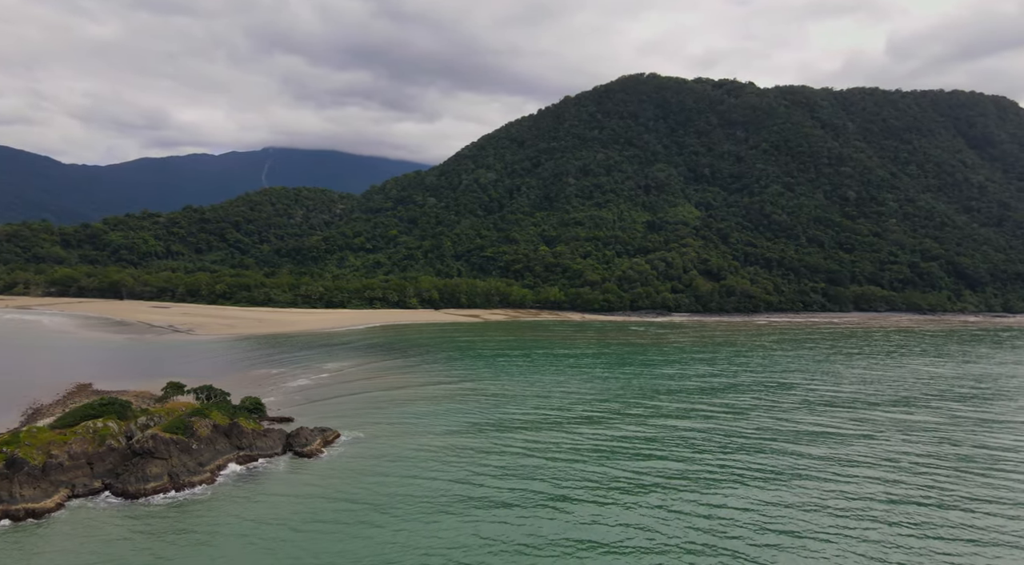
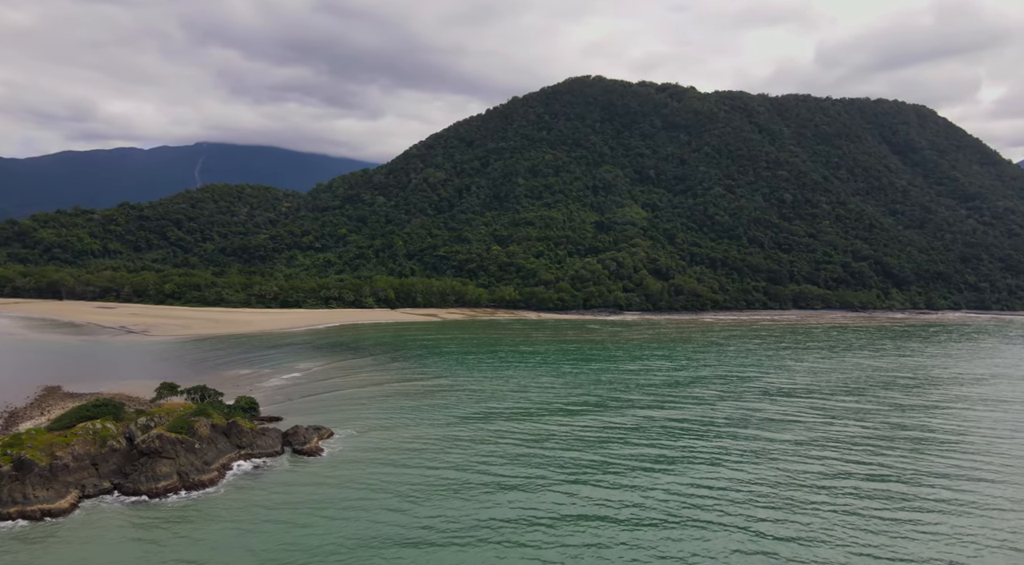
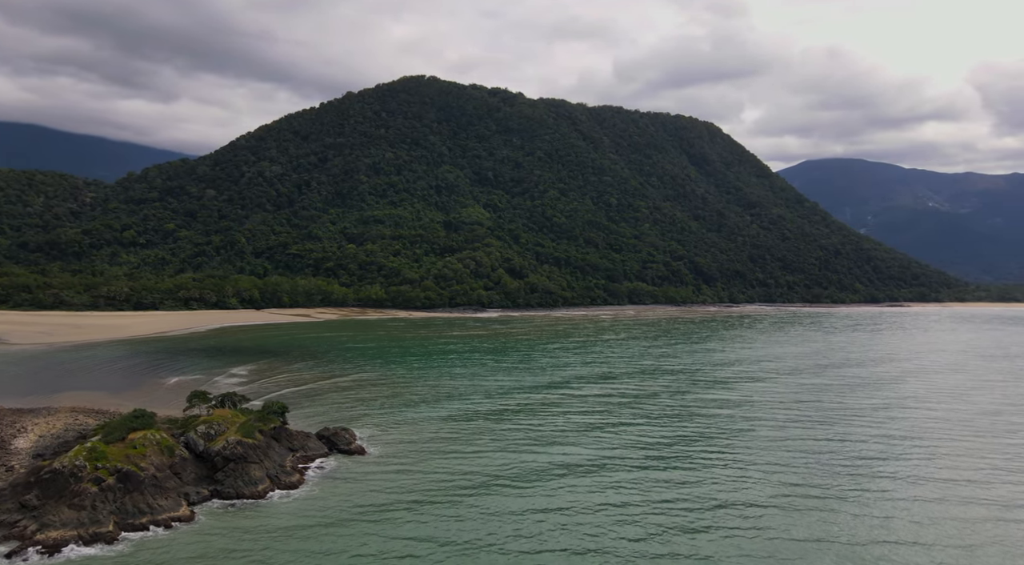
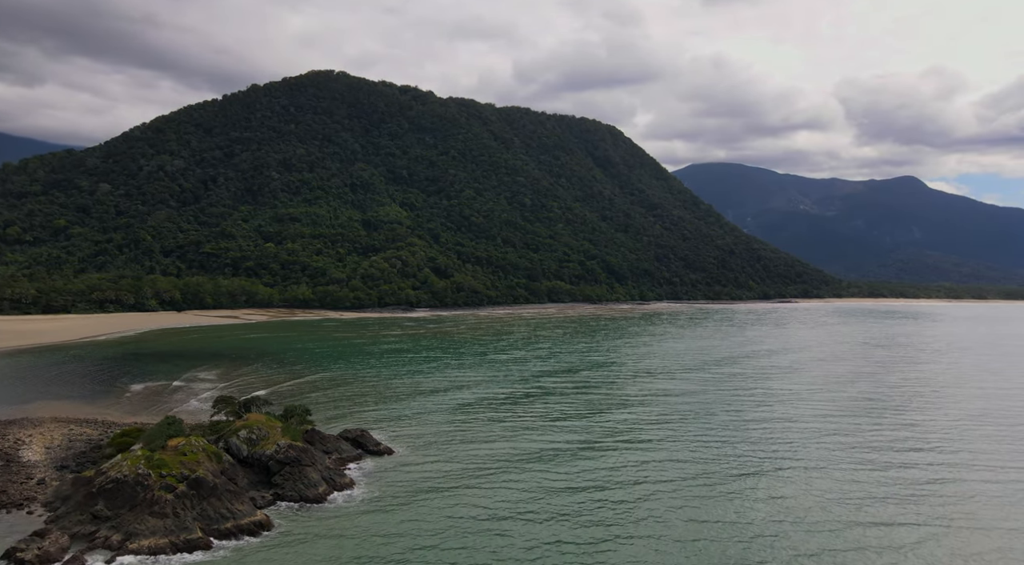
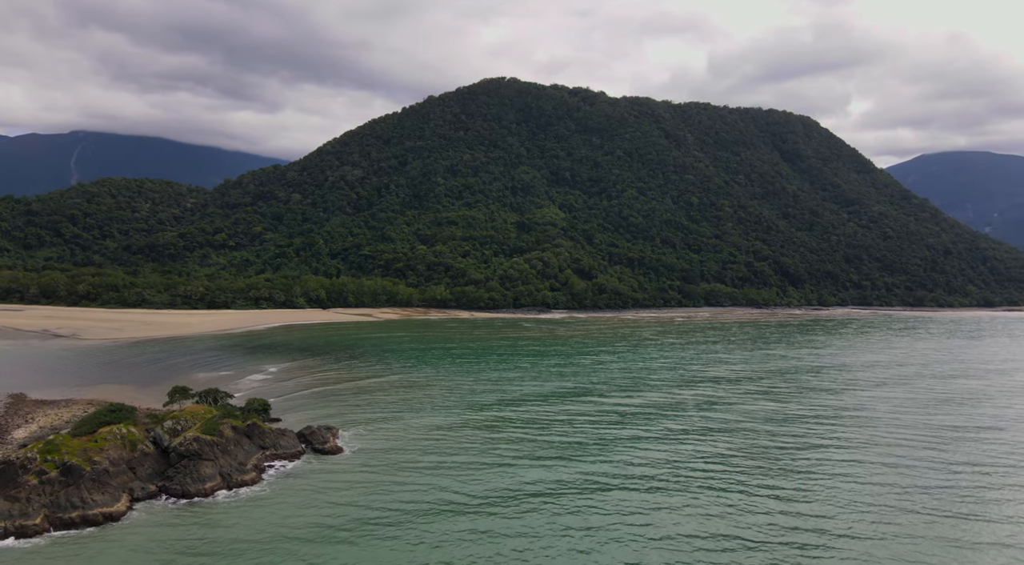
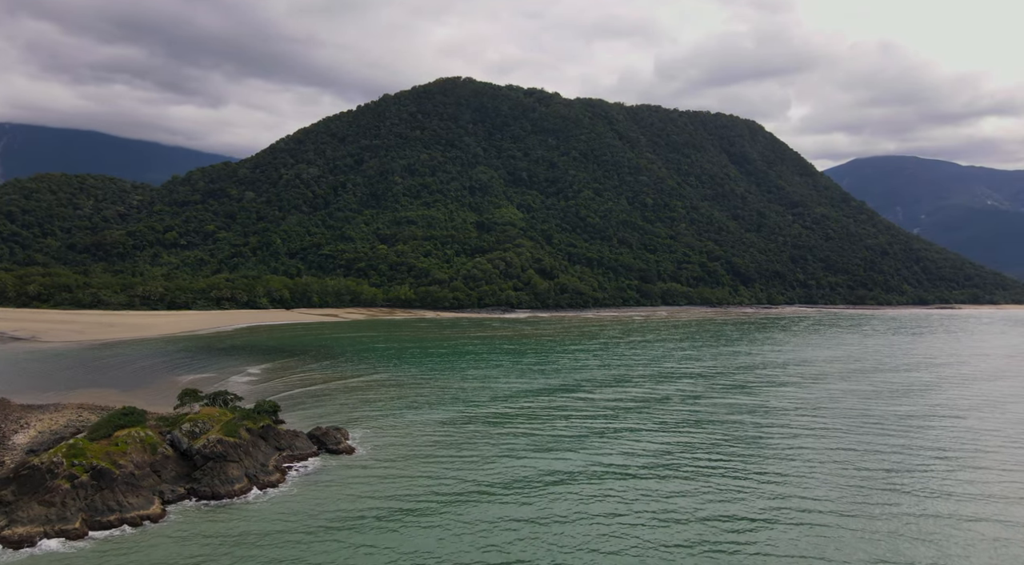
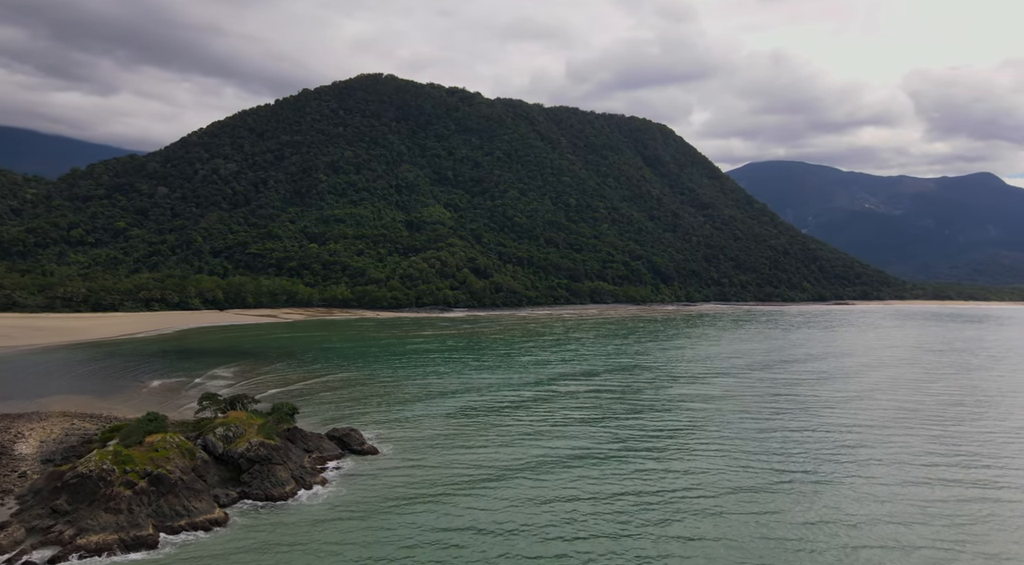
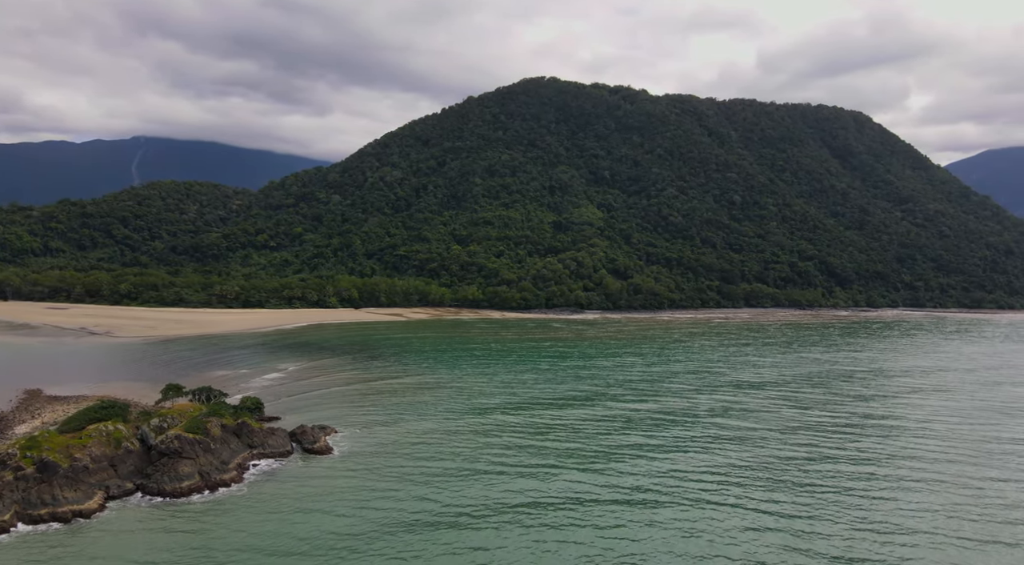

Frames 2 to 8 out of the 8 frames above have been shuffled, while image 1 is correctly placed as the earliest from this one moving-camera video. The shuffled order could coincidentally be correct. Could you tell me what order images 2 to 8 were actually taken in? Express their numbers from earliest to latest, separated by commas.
2, 8, 5, 6, 3, 7, 4
